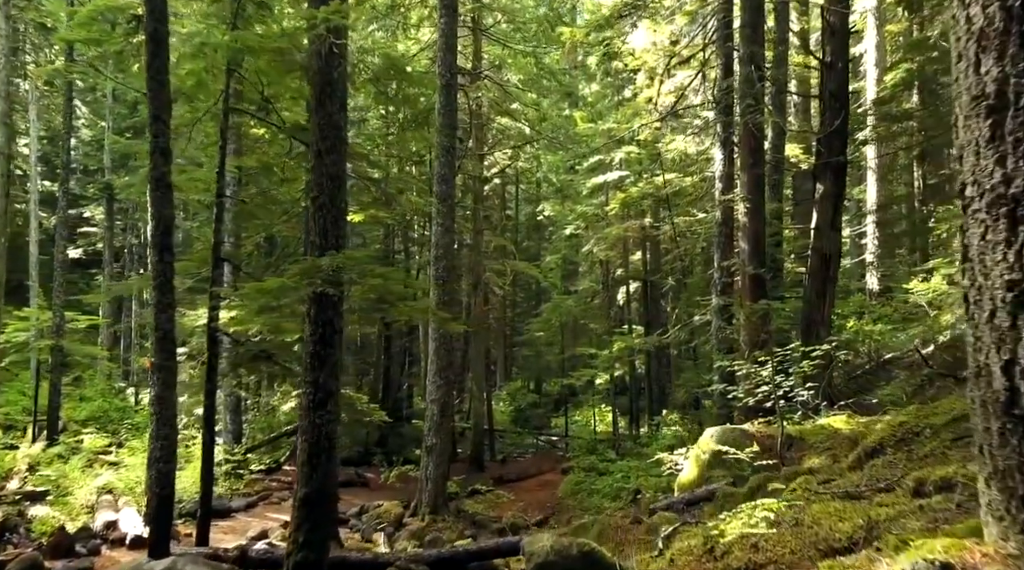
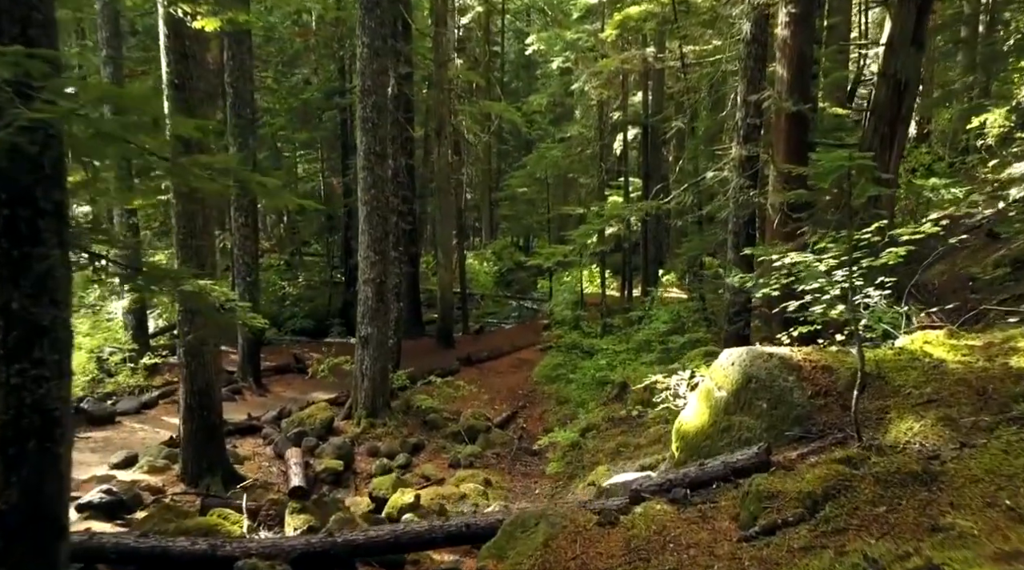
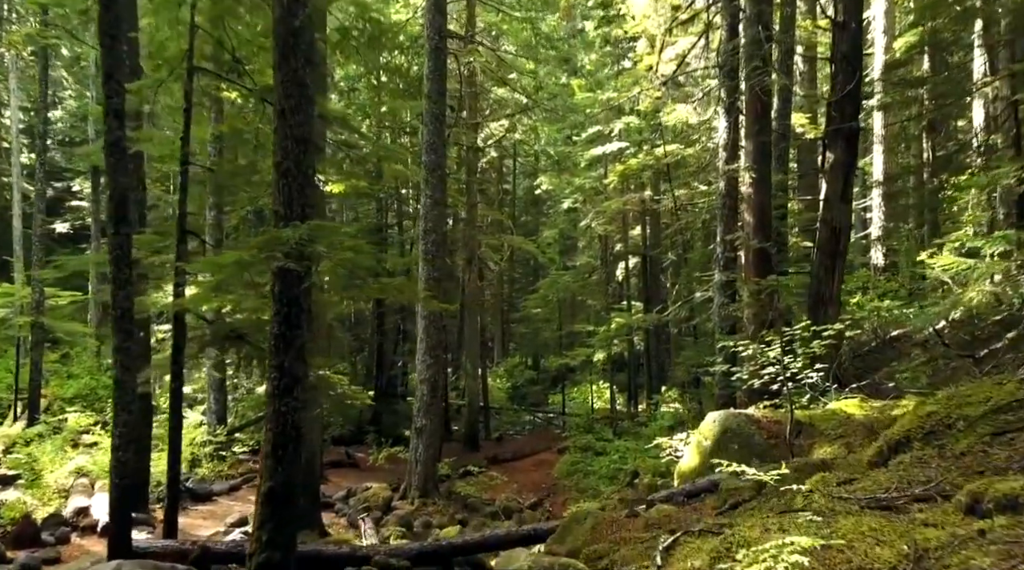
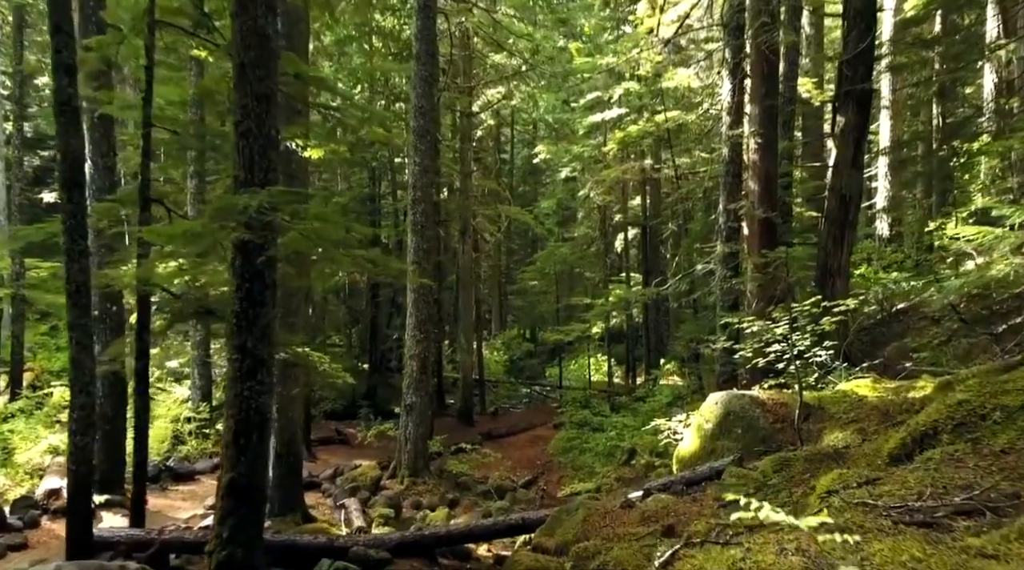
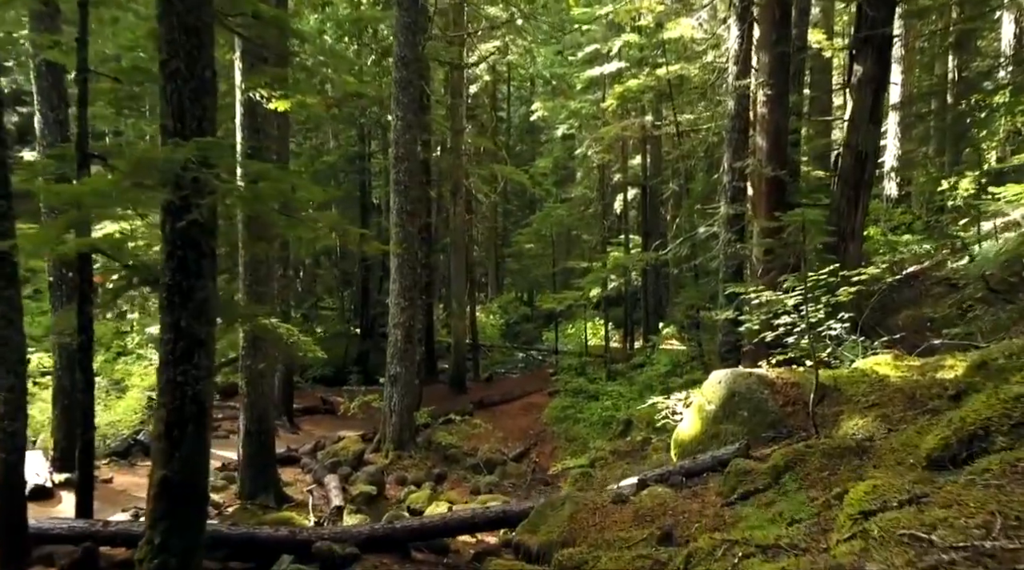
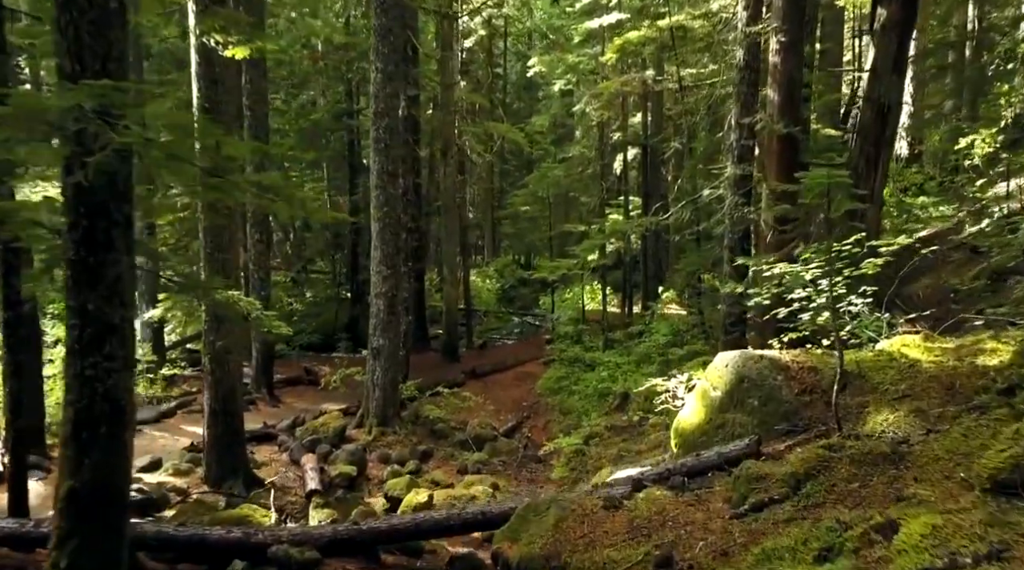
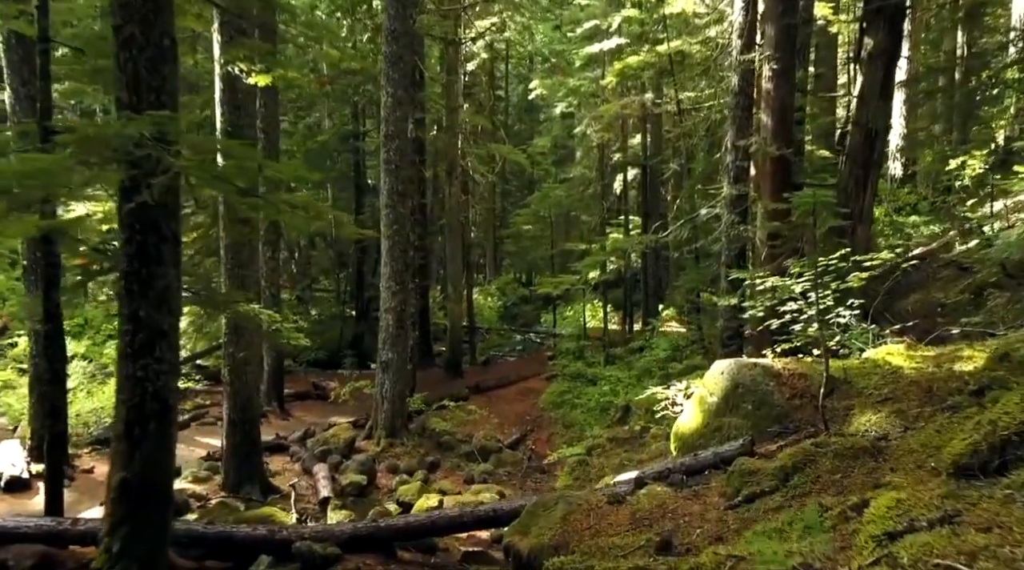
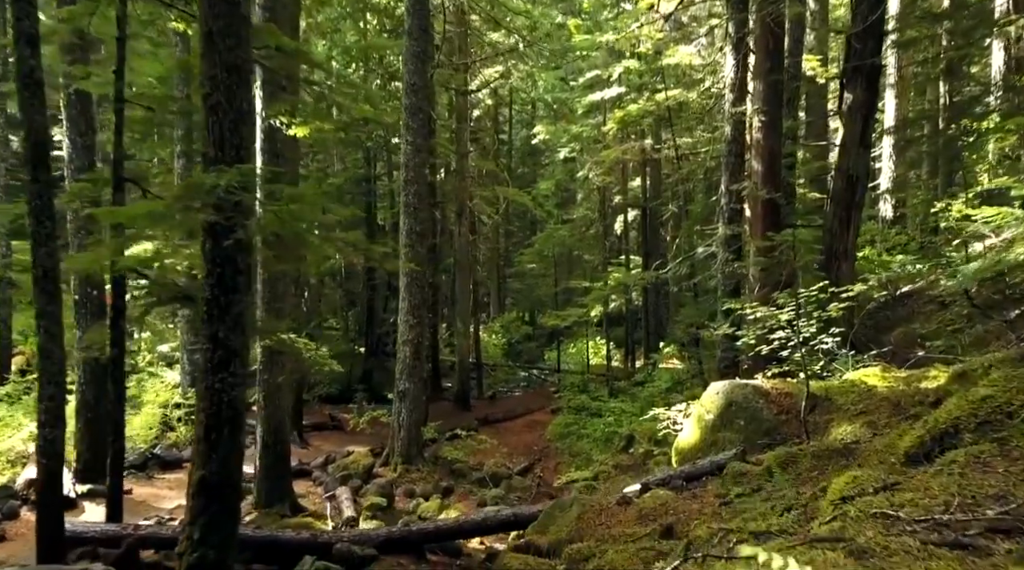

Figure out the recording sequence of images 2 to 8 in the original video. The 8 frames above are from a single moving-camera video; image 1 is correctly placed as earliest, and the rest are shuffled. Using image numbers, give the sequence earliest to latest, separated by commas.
3, 4, 8, 5, 7, 6, 2
